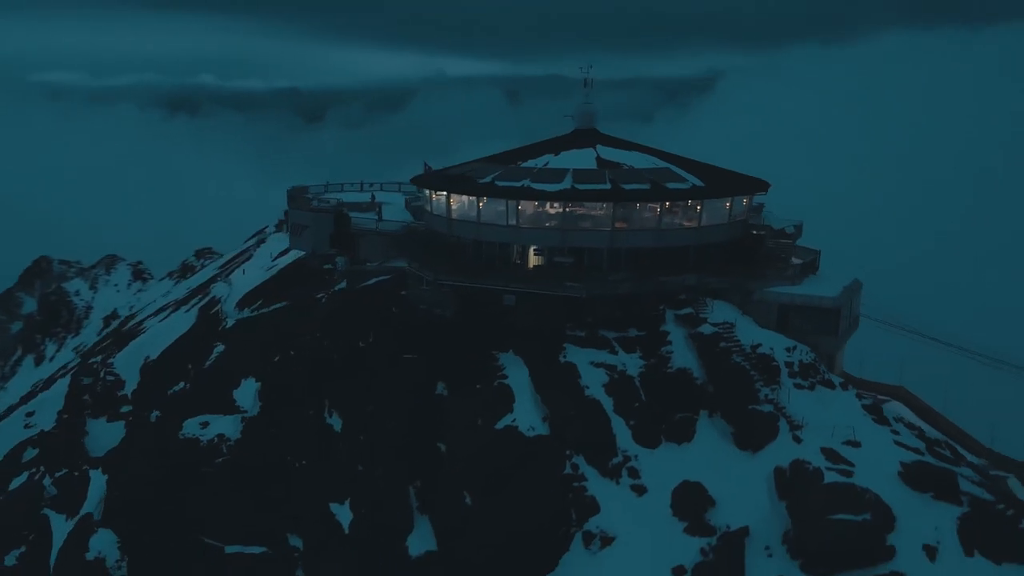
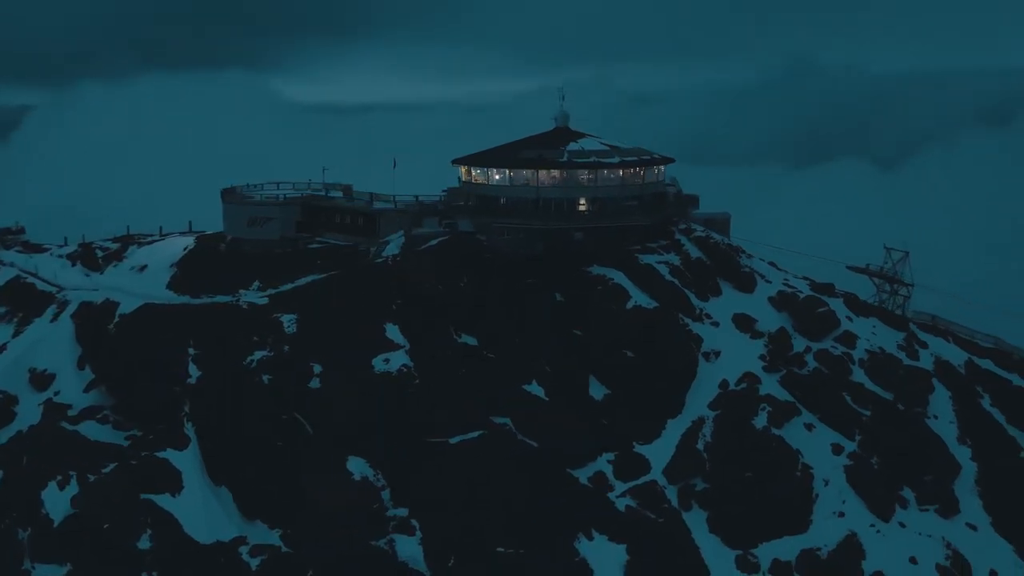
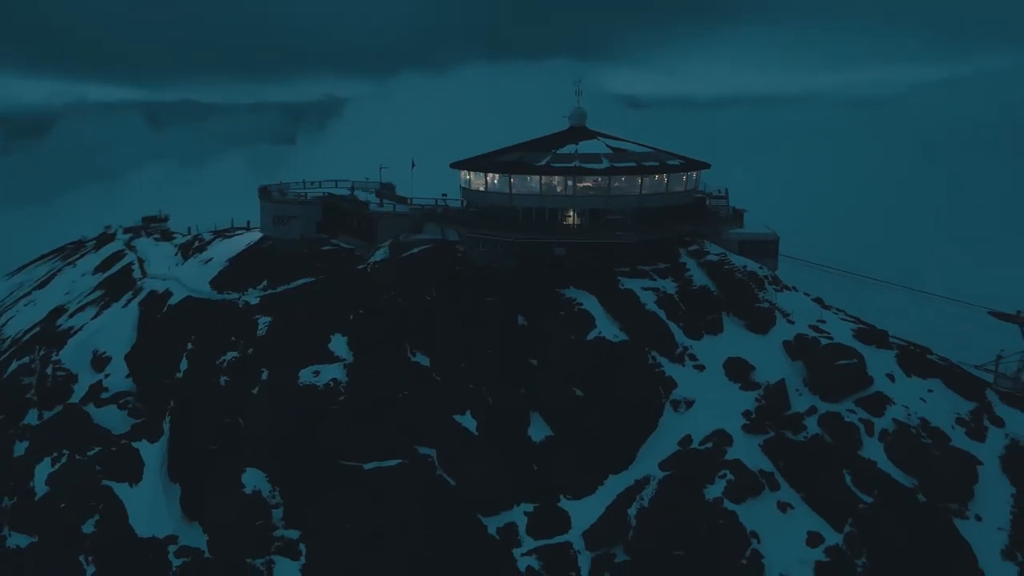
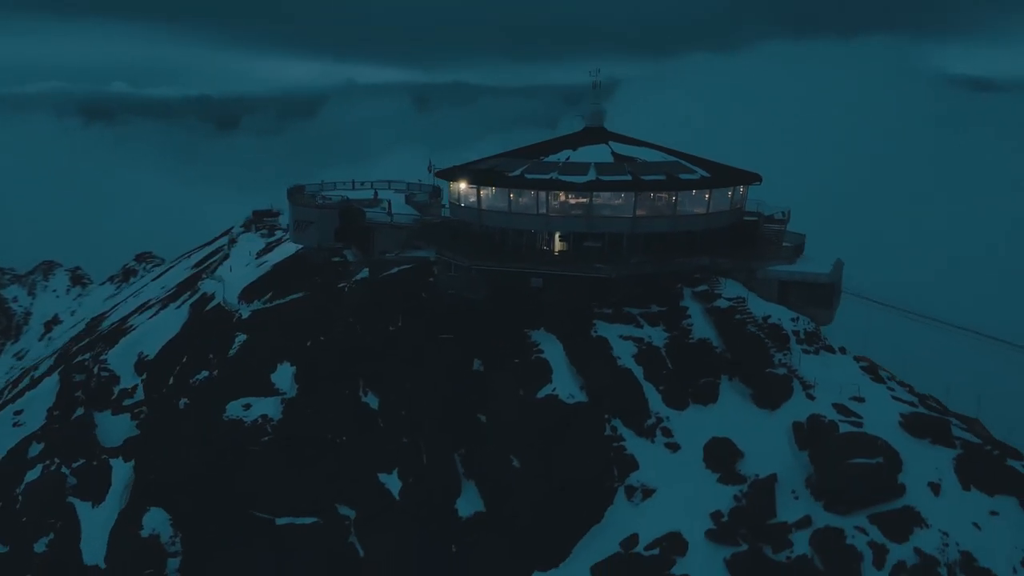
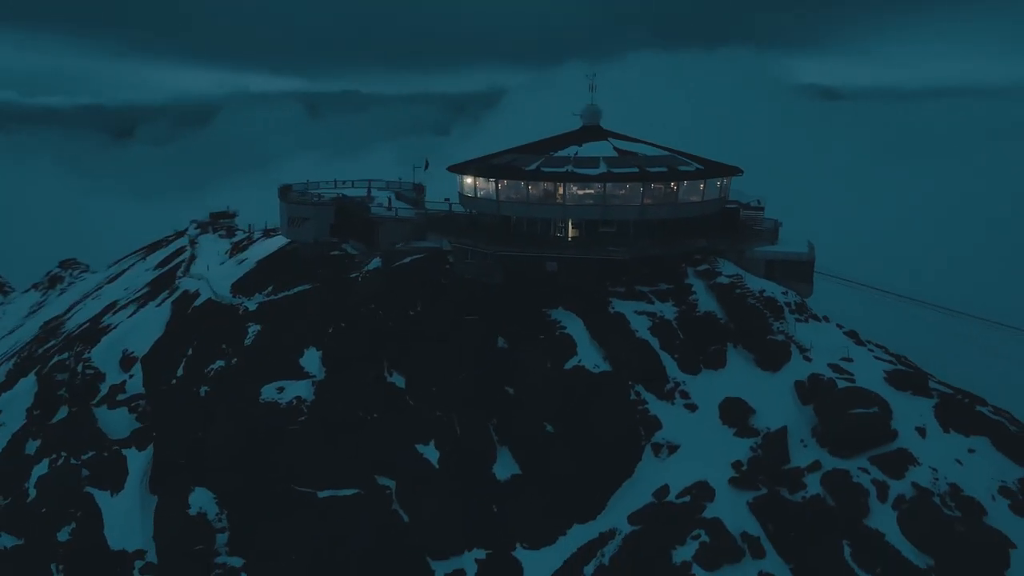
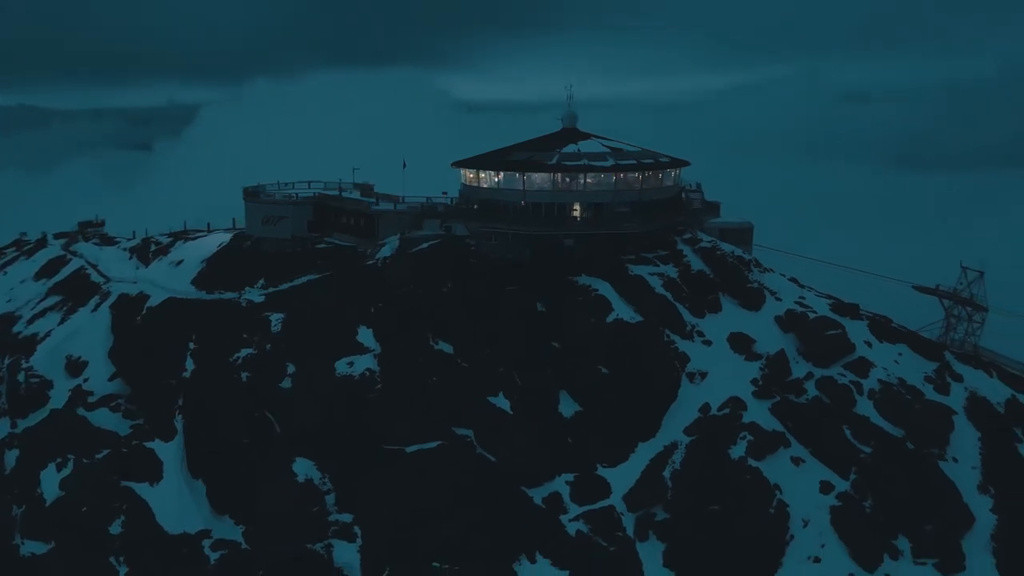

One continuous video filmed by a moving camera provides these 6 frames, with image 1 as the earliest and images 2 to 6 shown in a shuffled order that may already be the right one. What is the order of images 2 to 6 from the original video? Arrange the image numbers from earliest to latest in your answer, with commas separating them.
4, 5, 3, 6, 2
